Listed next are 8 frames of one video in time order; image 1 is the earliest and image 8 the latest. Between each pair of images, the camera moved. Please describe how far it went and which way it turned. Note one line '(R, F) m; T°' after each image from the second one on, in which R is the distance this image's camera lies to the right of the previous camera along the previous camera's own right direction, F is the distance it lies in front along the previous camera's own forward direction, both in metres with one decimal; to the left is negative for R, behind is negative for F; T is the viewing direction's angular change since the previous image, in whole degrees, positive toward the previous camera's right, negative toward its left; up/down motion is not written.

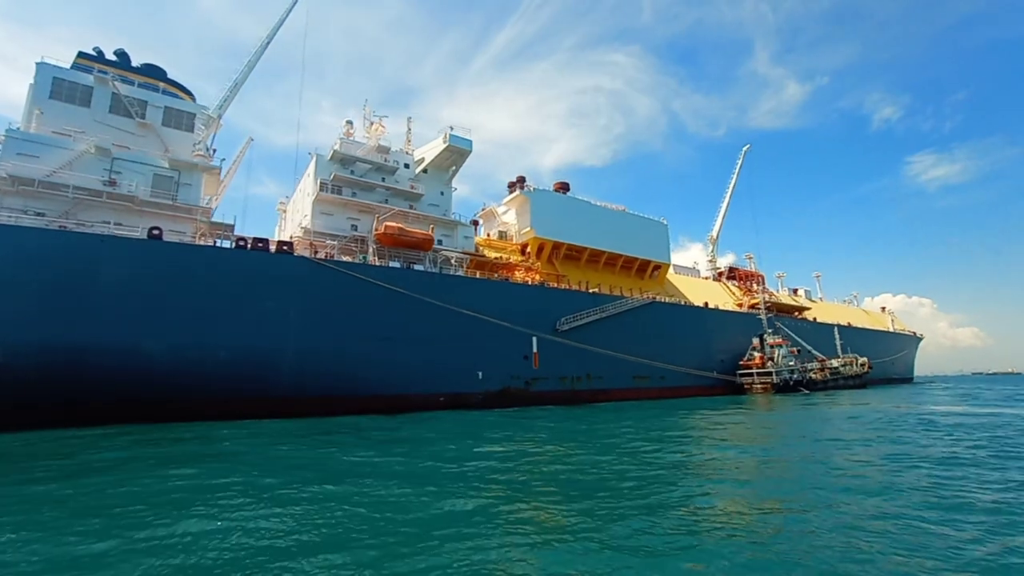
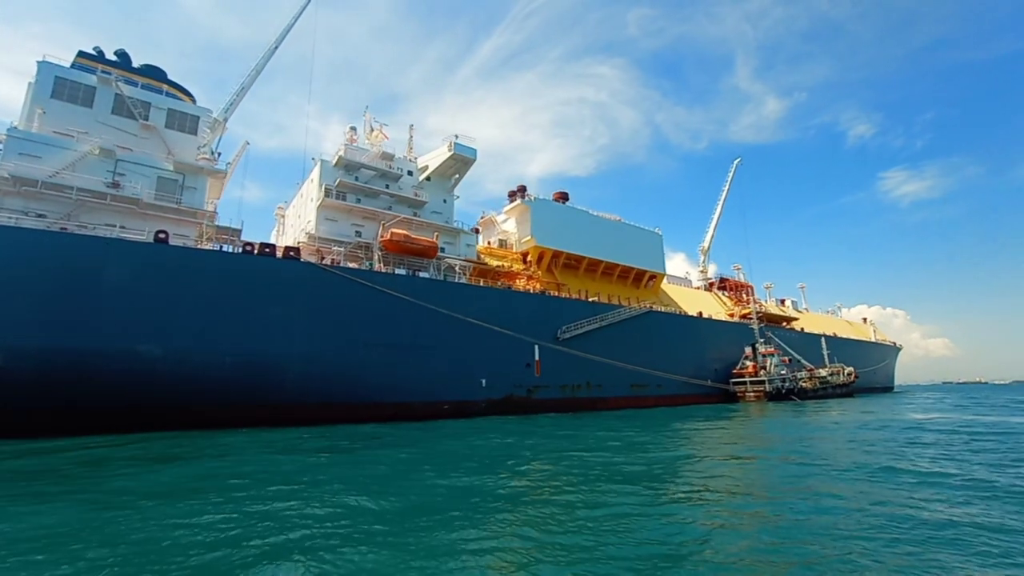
(-0.6, -0.1) m; +2°
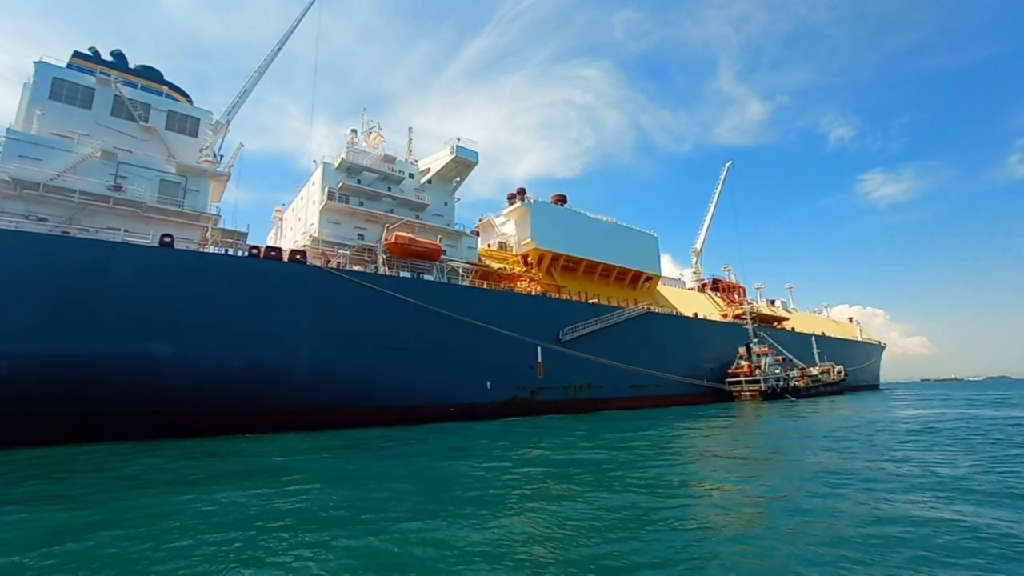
(-0.5, -0.1) m; +2°
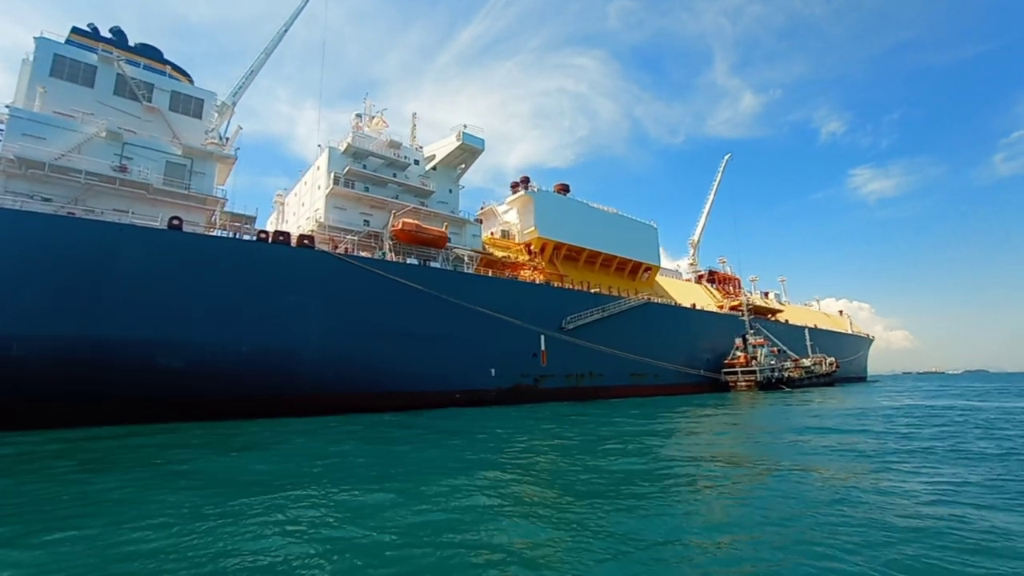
(-0.5, -0.1) m; +1°
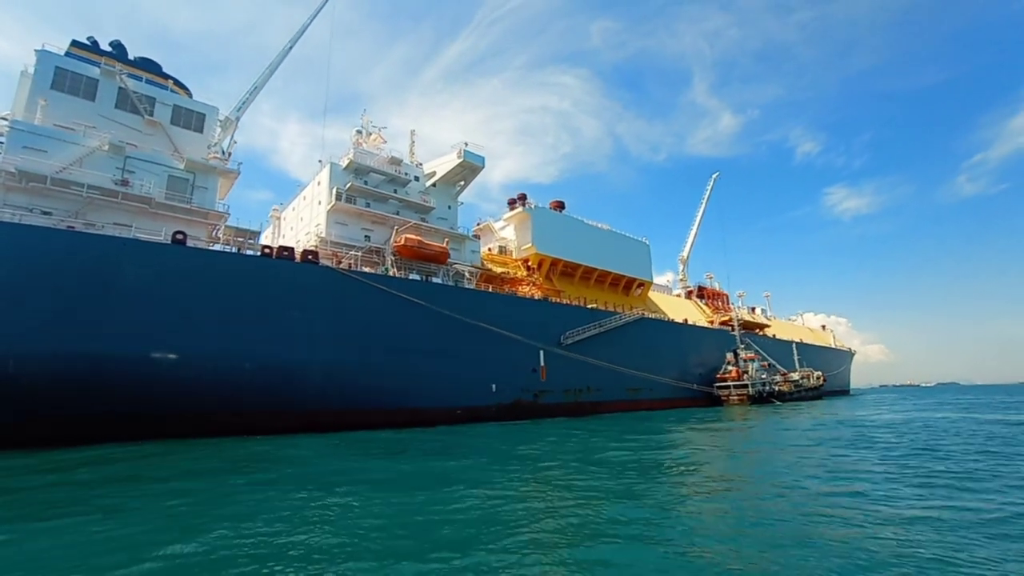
(-0.5, -0.1) m; +2°
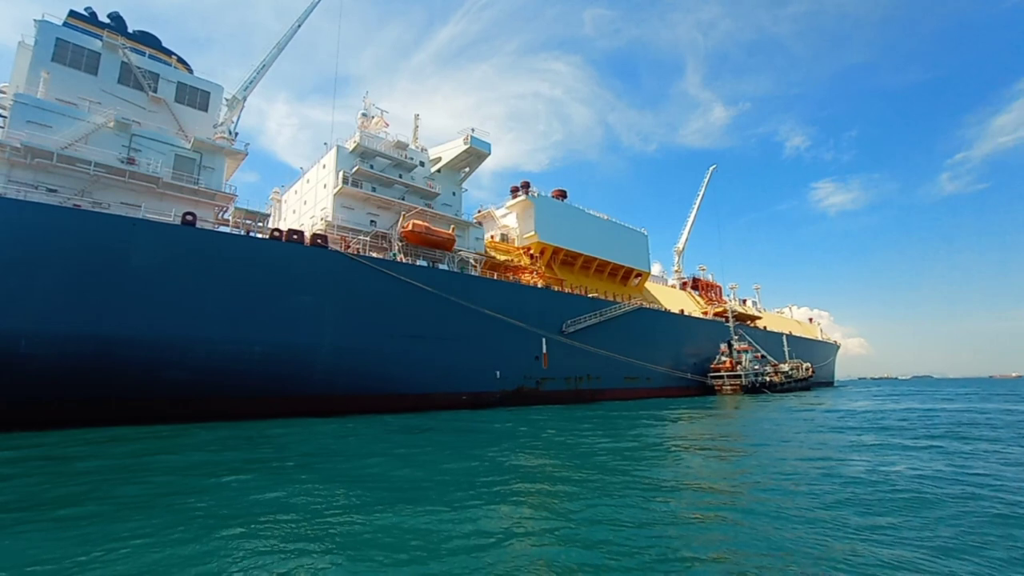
(-0.6, -0.1) m; +1°
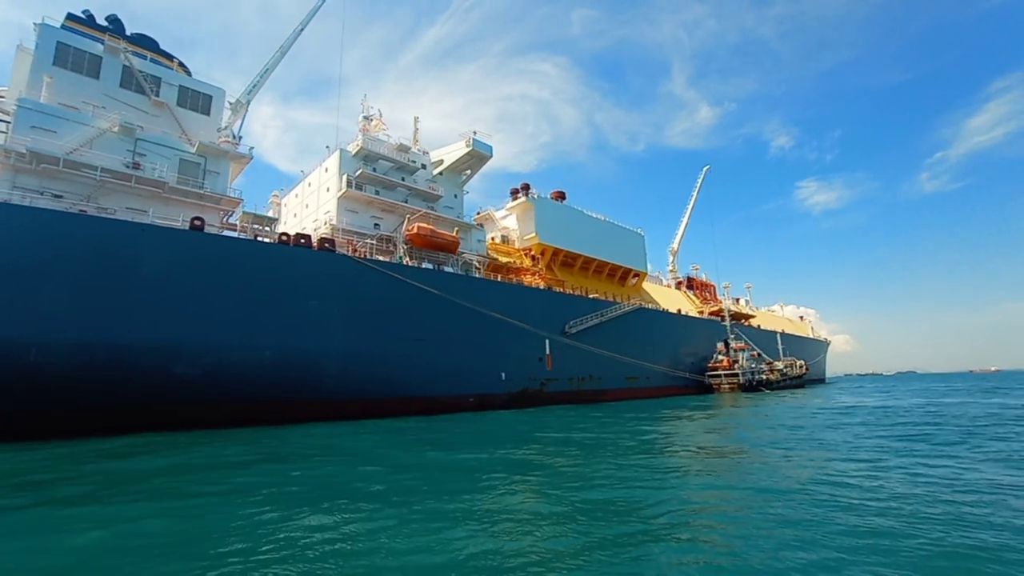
(-0.5, -0.1) m; +1°
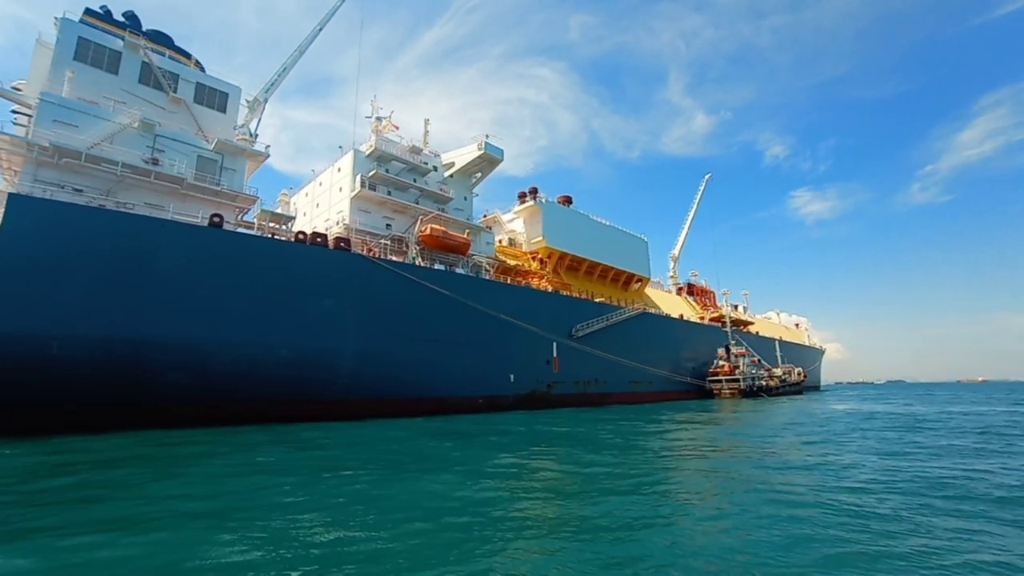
(-0.5, -0.1) m; +1°
